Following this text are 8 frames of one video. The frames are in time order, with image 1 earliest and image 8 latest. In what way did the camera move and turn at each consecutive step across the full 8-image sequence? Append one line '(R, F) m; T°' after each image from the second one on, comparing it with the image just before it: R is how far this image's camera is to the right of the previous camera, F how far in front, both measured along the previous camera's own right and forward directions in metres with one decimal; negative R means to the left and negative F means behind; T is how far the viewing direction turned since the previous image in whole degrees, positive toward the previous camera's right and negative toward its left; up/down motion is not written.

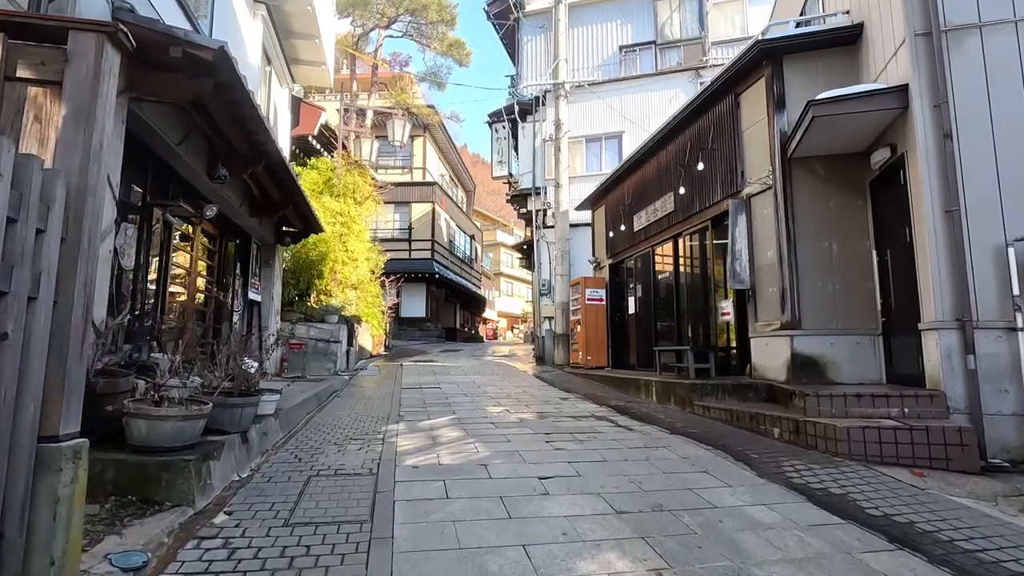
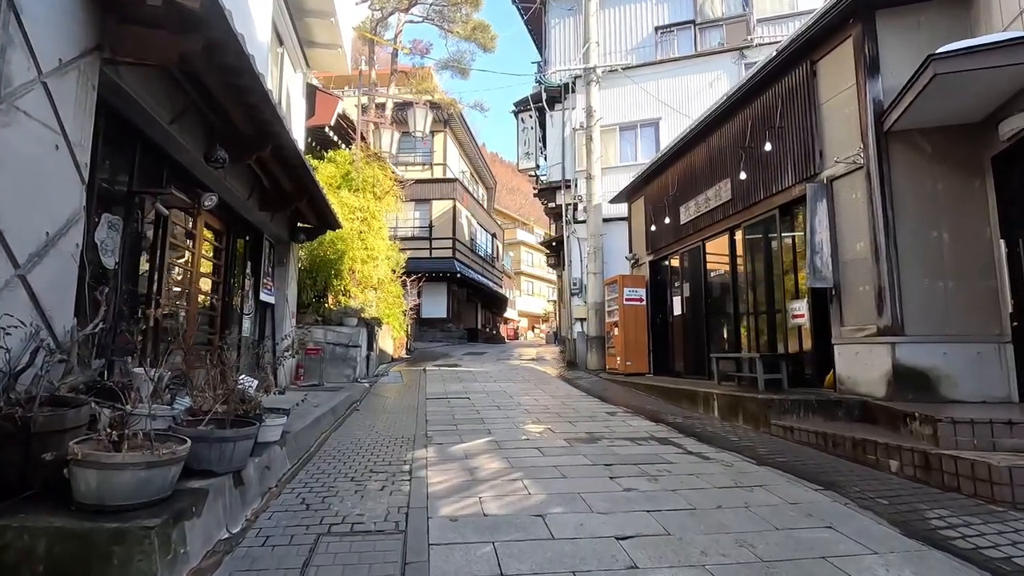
(-0.3, +0.9) m; -2°
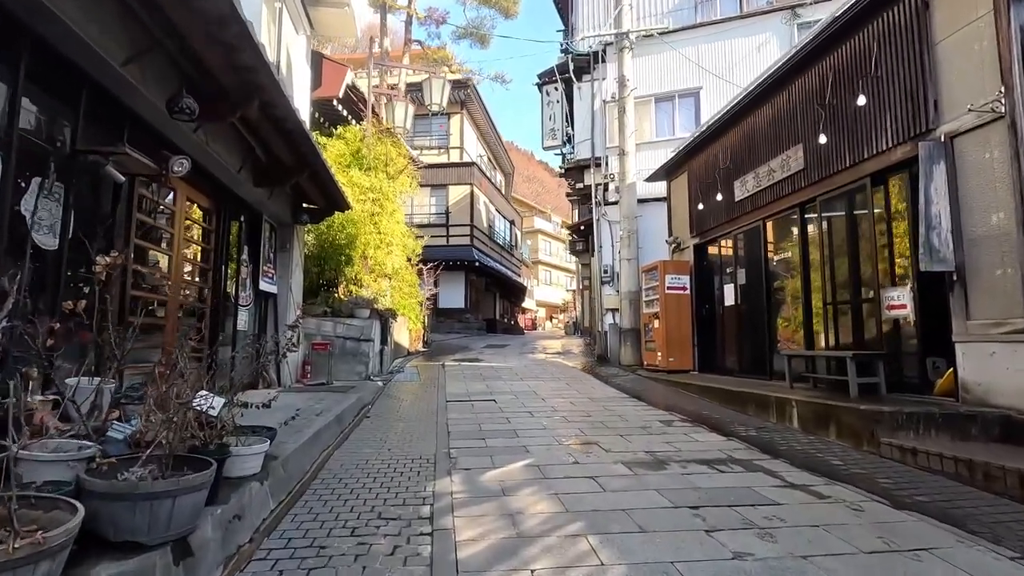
(-0.2, +1.1) m; -2°
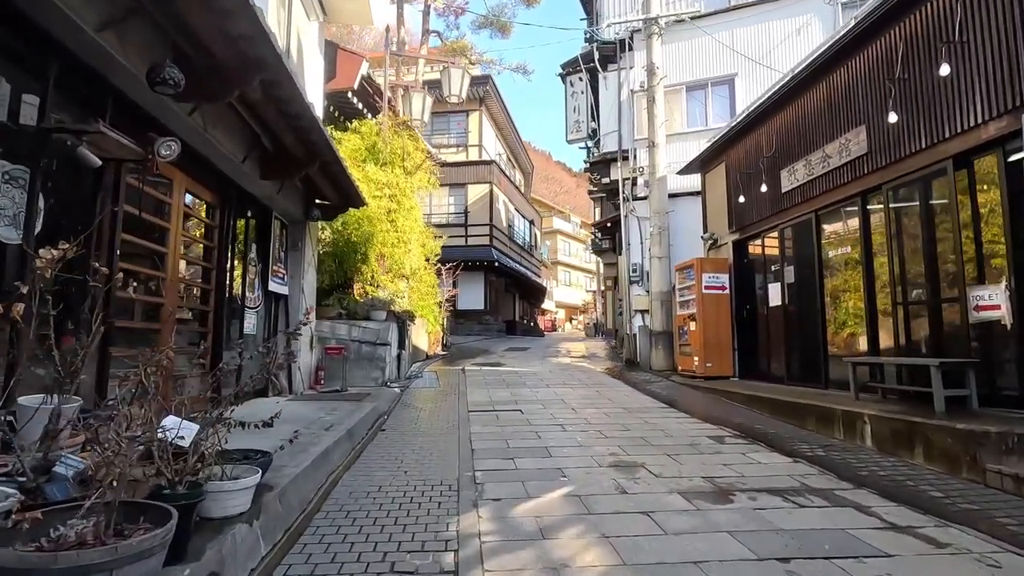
(-0.1, +0.6) m; -2°
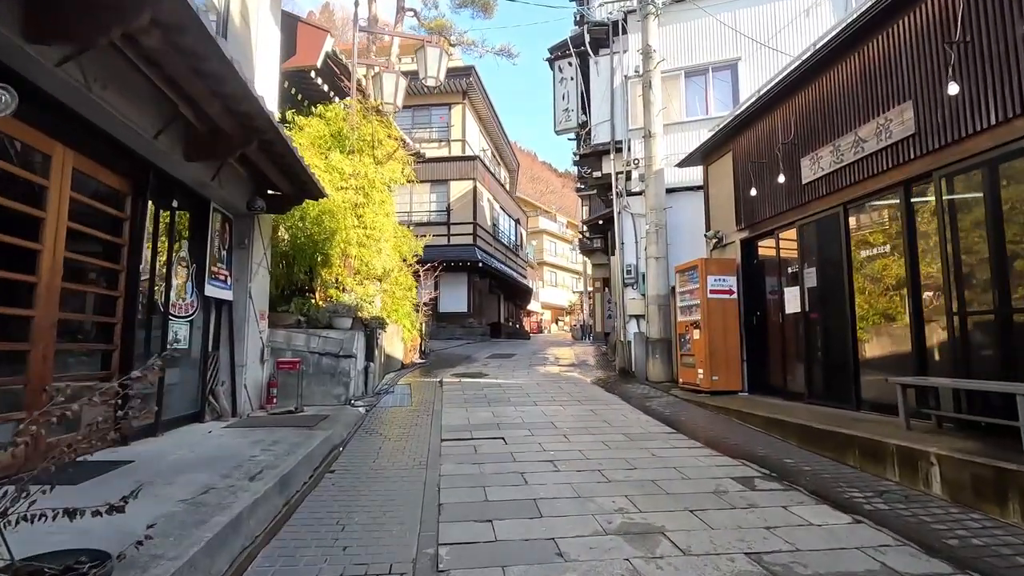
(0.0, +1.1) m; +2°
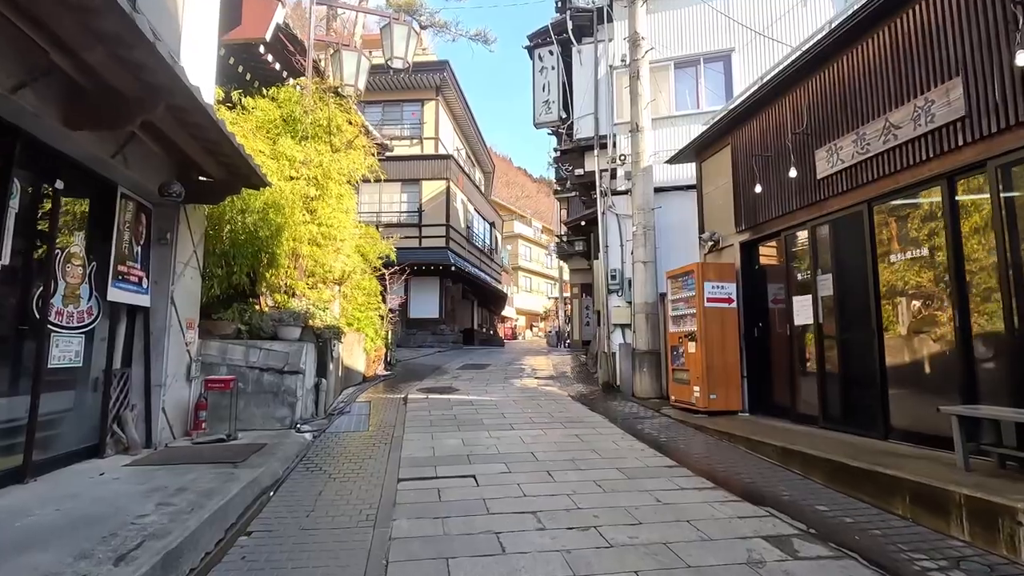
(0.0, +1.0) m; +3°
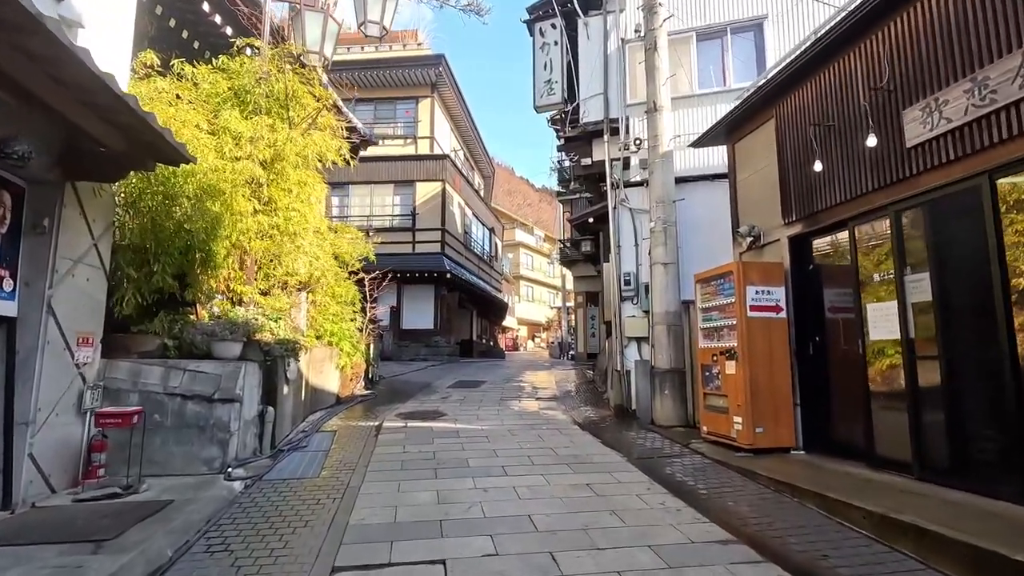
(+0.1, +1.5) m; 0°
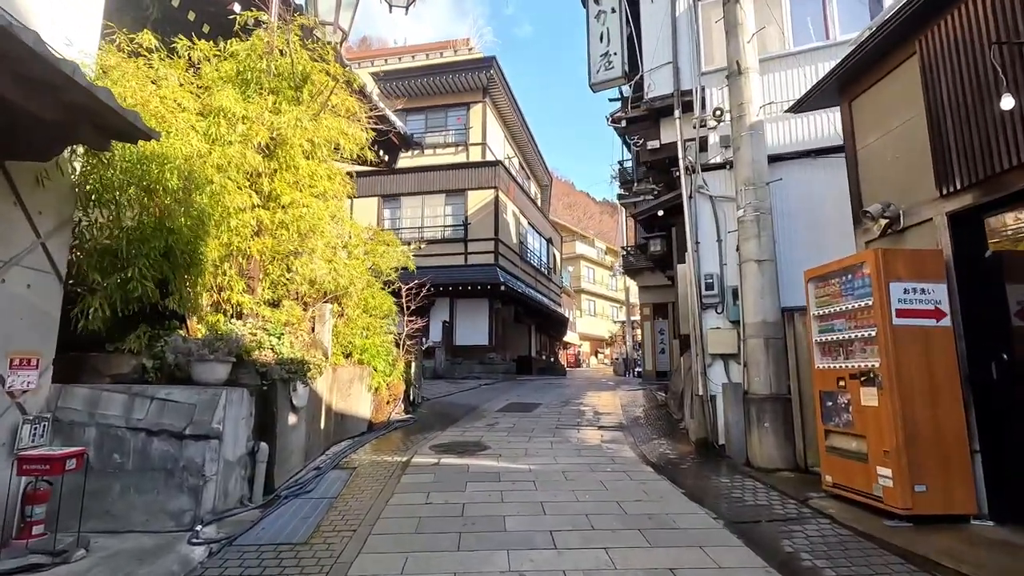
(+0.1, +1.4) m; -7°
